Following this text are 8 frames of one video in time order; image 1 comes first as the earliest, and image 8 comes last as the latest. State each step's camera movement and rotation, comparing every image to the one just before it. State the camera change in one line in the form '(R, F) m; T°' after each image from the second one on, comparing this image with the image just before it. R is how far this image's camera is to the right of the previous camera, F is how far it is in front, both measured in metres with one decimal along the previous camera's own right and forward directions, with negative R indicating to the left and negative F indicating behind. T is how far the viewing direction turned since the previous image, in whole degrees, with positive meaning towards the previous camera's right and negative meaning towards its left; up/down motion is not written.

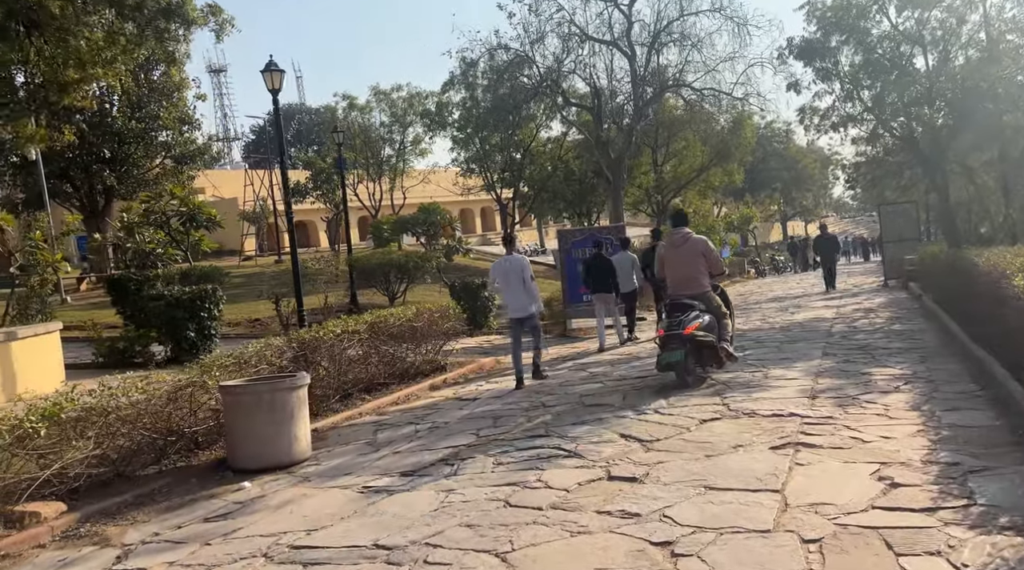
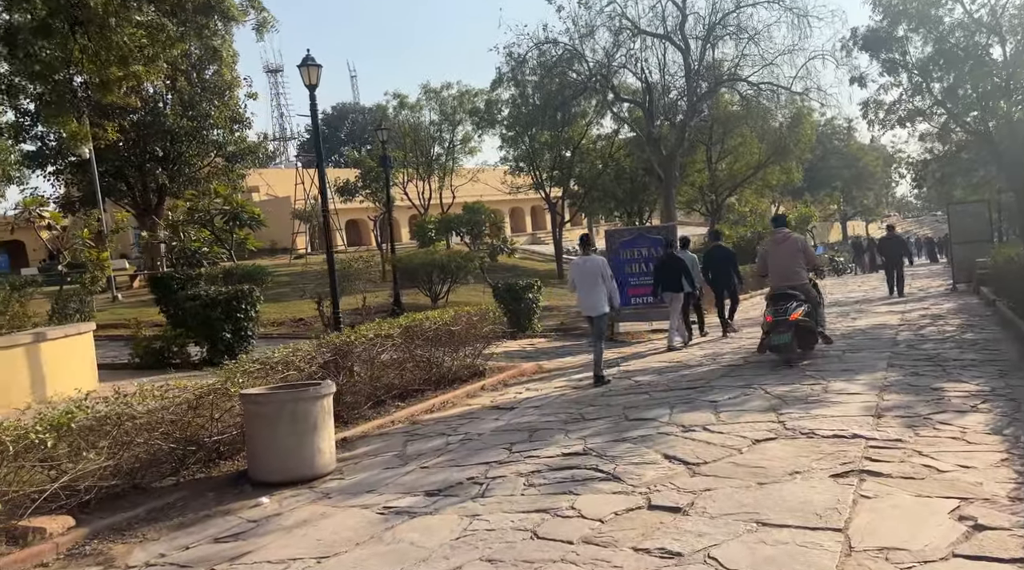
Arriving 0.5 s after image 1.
(+0.1, +0.5) m; -3°
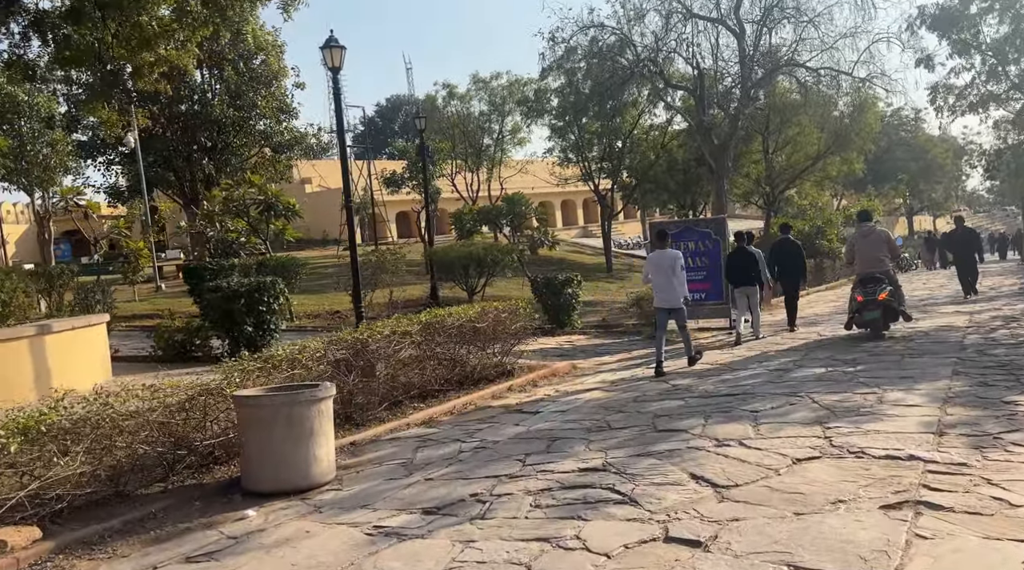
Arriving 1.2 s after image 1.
(+0.3, +0.7) m; -3°
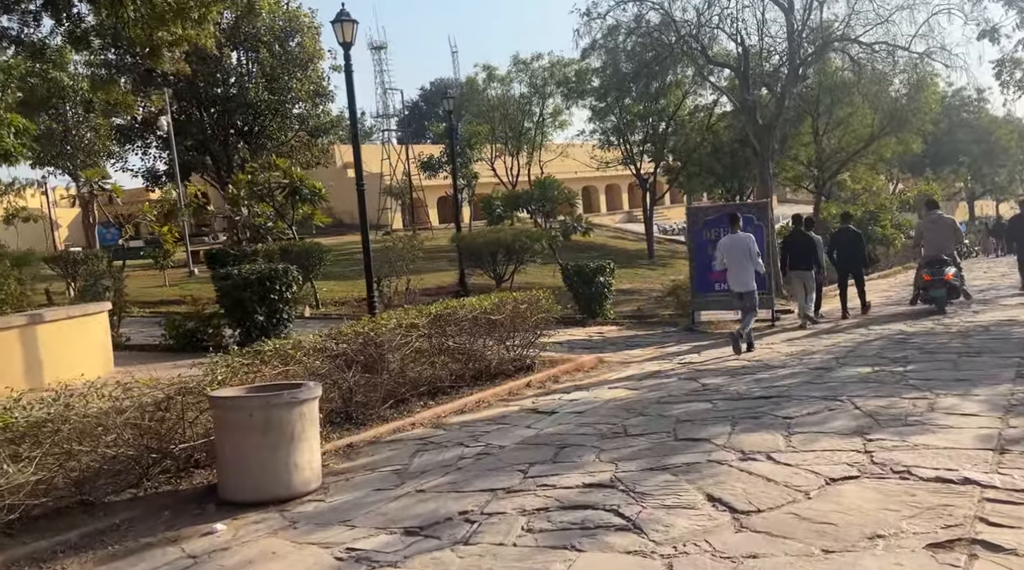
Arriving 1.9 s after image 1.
(+0.3, +0.7) m; -3°
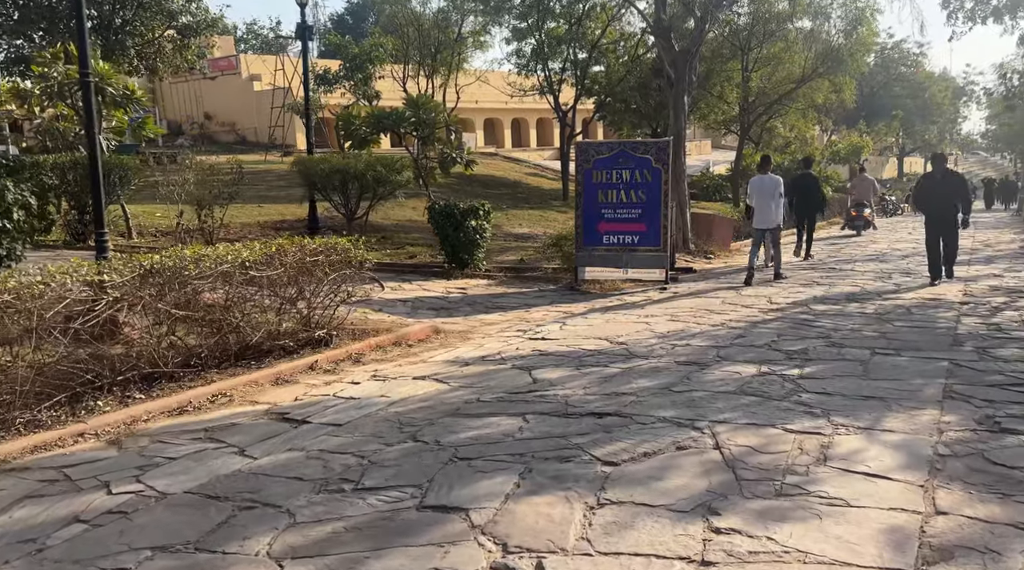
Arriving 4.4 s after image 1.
(+1.2, +2.5) m; +4°
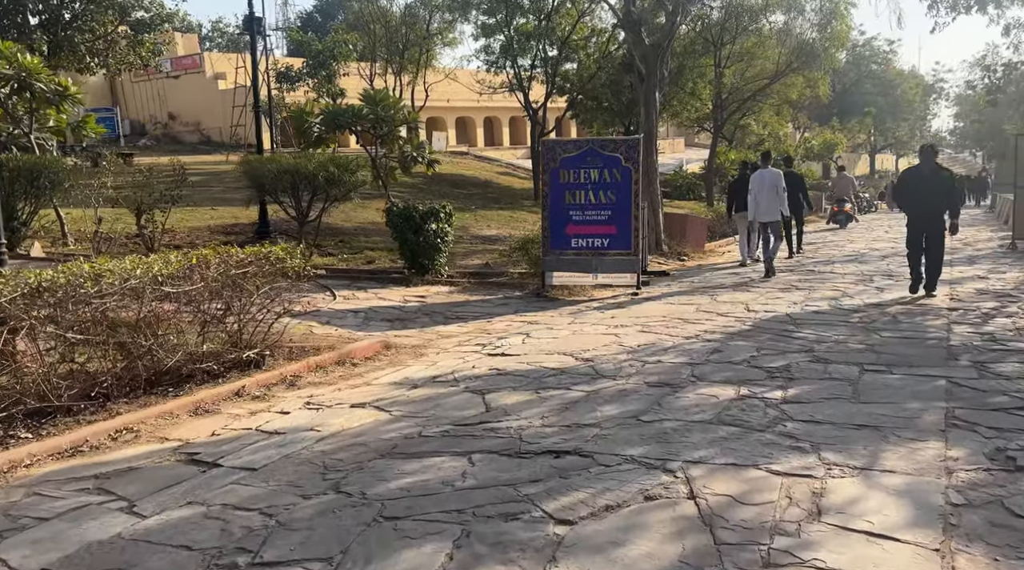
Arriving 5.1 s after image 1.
(+0.2, +0.8) m; +1°
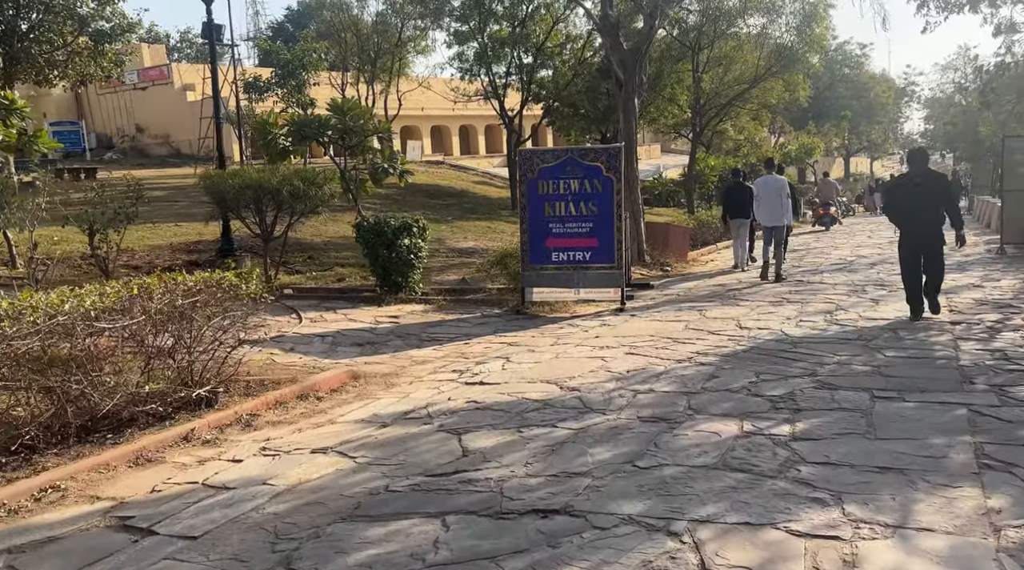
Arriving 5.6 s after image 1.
(0.0, +0.6) m; +1°
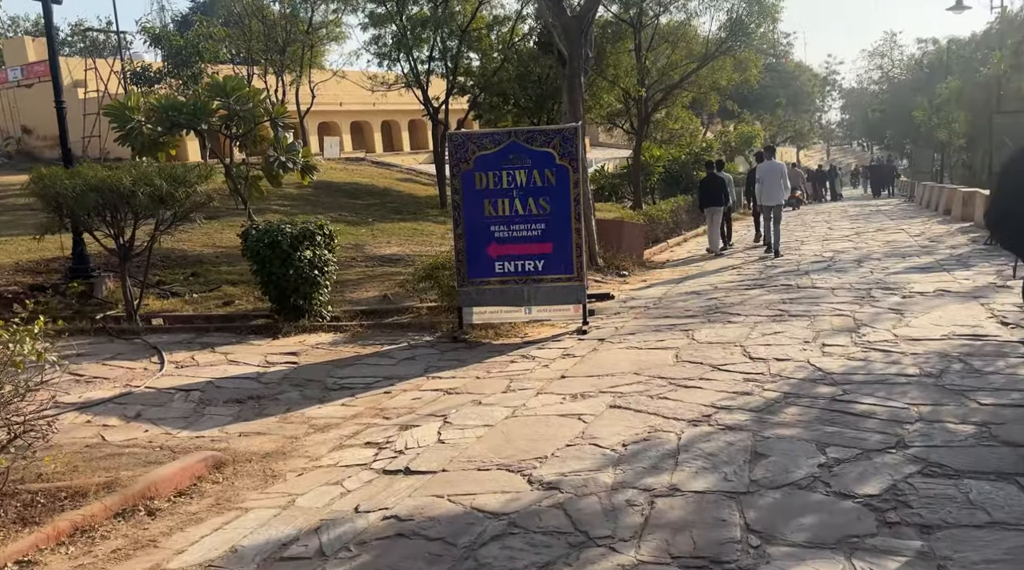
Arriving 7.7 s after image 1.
(0.0, +2.5) m; +4°
